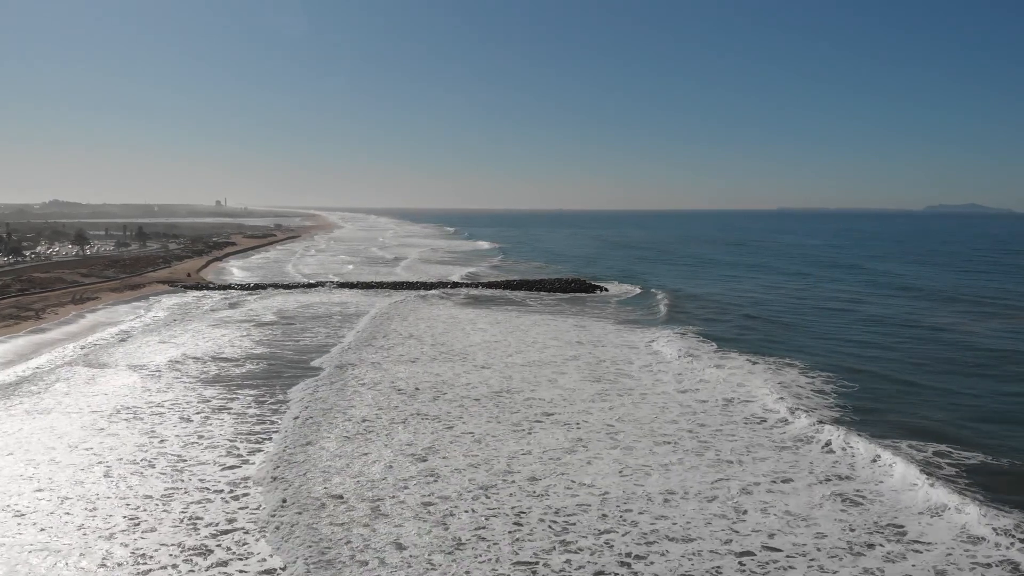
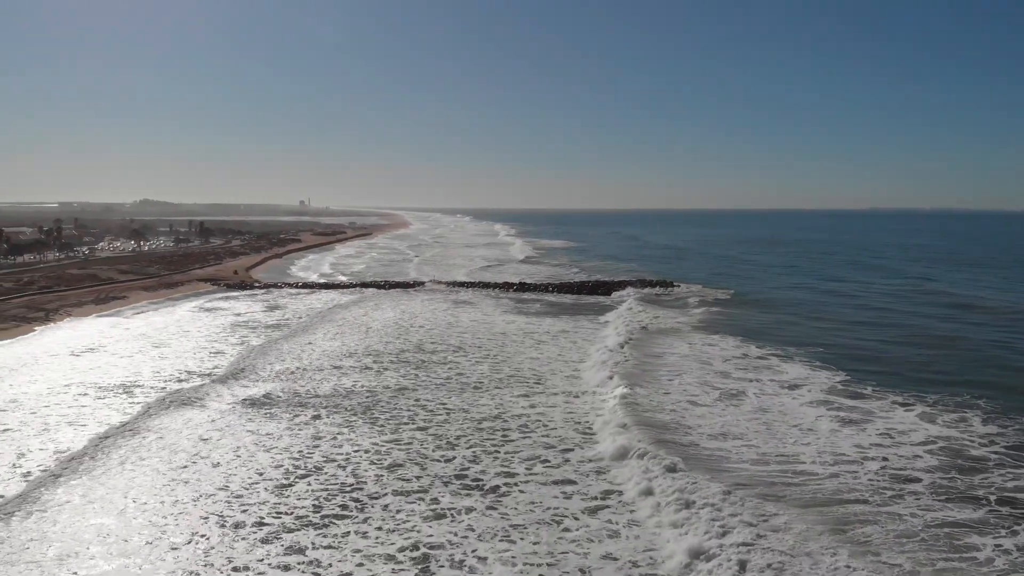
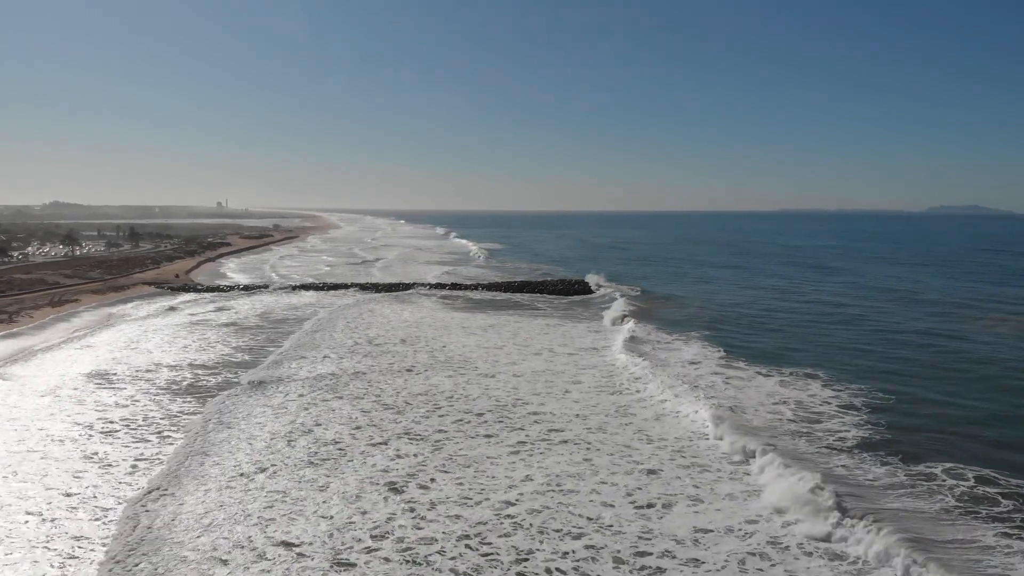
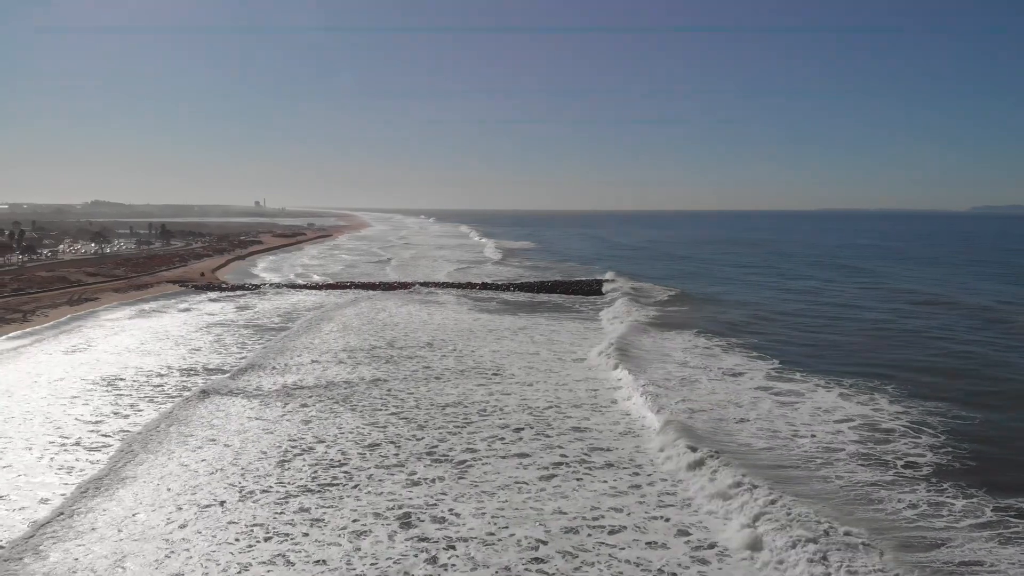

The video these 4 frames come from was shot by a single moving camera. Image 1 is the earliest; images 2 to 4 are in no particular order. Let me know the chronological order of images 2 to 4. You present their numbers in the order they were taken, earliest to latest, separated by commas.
3, 4, 2
